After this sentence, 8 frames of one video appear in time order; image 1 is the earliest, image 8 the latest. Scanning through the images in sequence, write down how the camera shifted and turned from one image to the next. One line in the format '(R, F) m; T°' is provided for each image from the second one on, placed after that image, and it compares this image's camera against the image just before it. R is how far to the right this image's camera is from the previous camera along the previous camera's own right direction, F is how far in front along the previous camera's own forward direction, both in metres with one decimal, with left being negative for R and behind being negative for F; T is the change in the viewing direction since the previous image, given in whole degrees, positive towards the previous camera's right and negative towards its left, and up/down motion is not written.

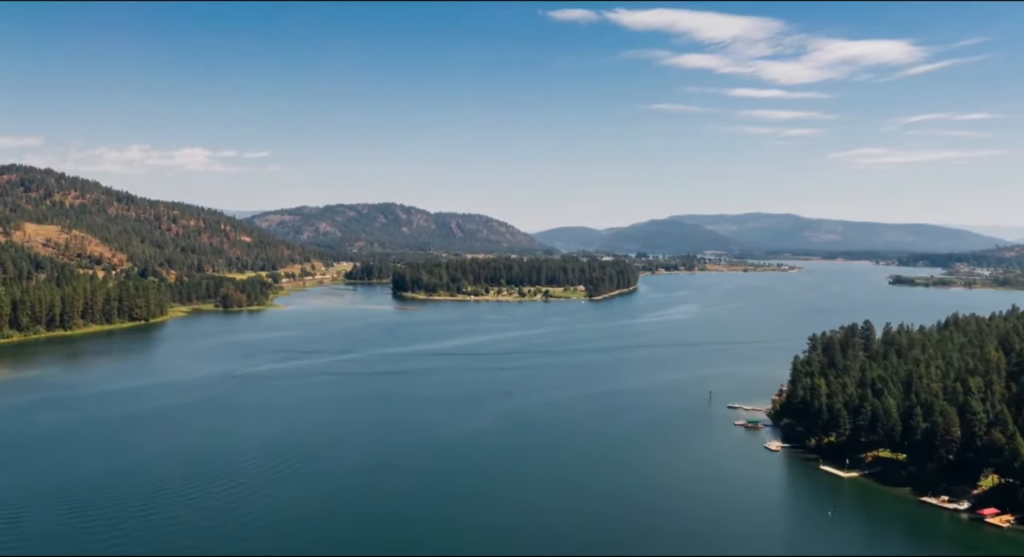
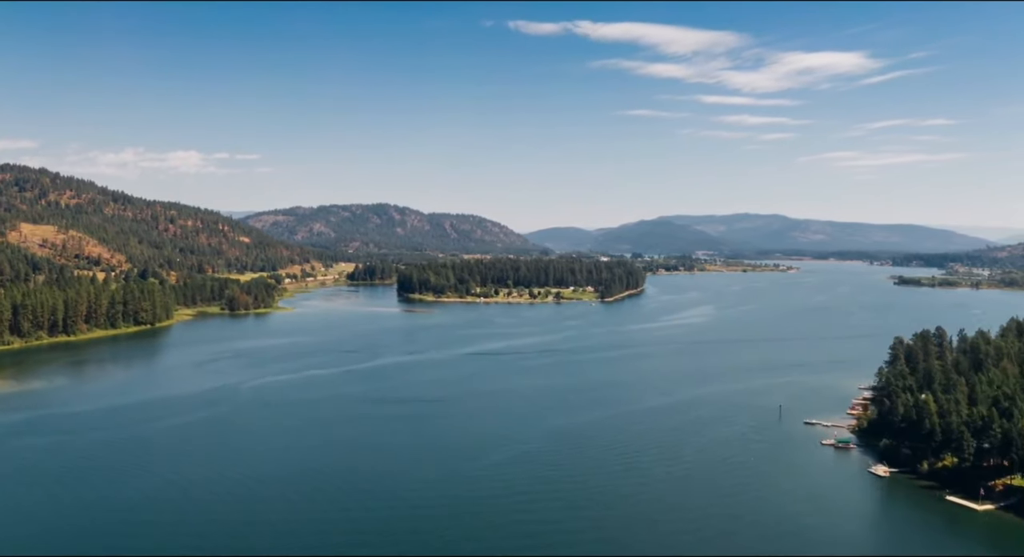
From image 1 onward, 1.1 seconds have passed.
(-1.9, +2.3) m; 0°
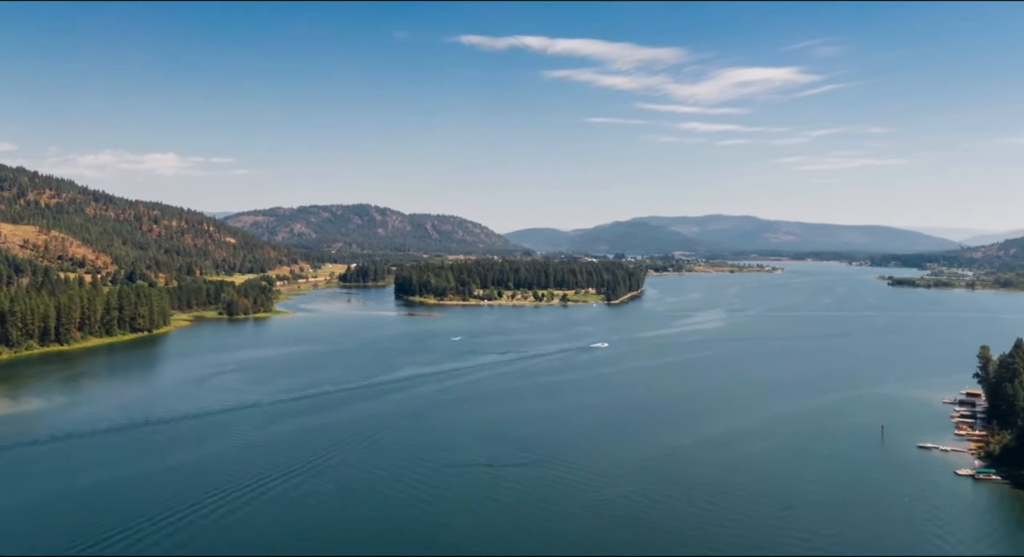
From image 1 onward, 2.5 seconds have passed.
(-2.5, +2.9) m; +1°
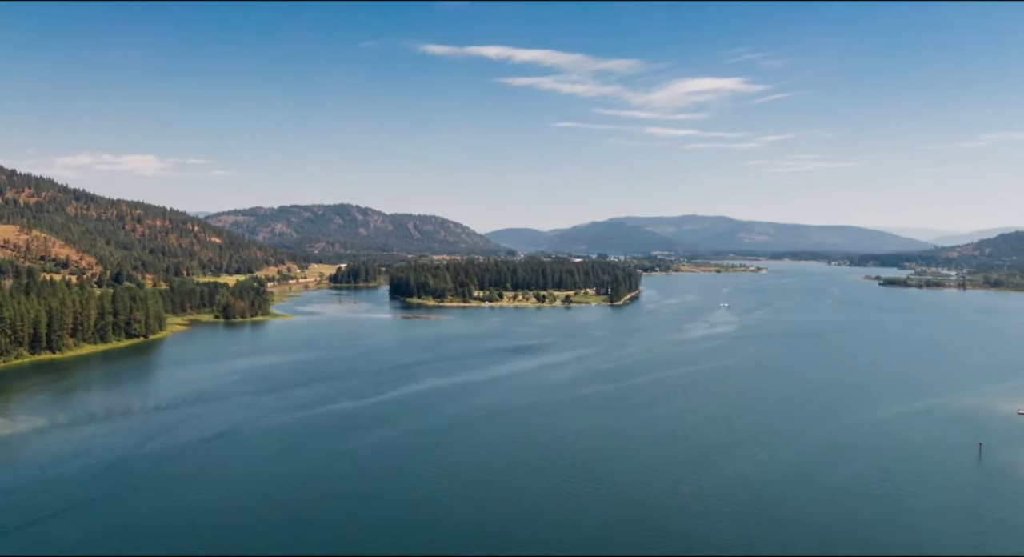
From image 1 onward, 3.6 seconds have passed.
(-2.0, +2.2) m; +1°
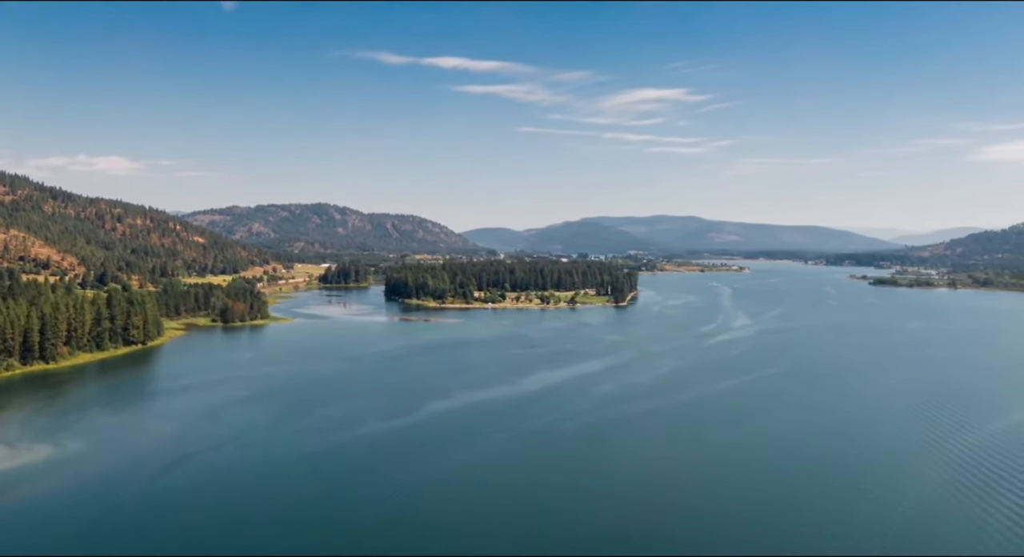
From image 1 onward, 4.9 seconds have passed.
(-2.5, +2.7) m; +1°
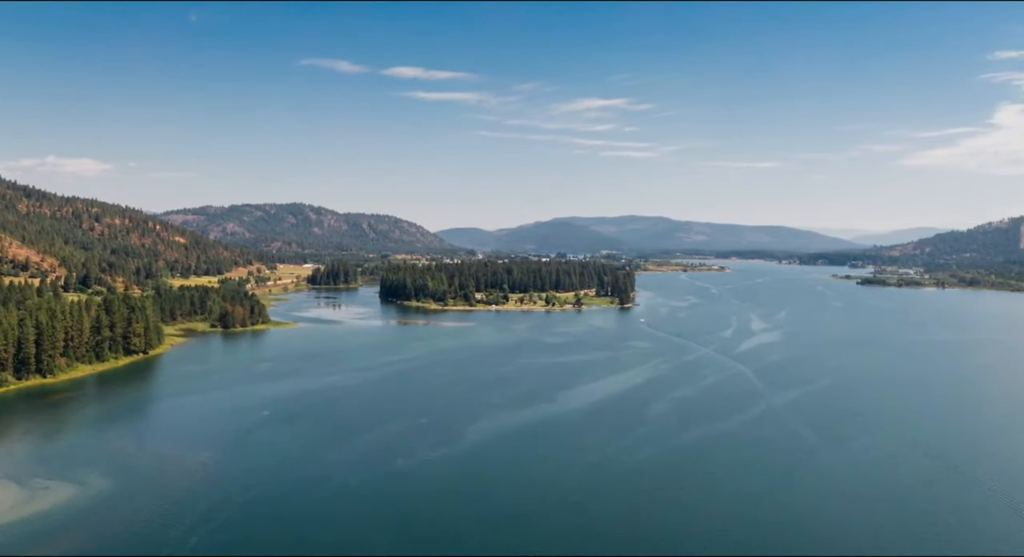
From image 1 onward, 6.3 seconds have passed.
(-2.7, +2.7) m; +2°
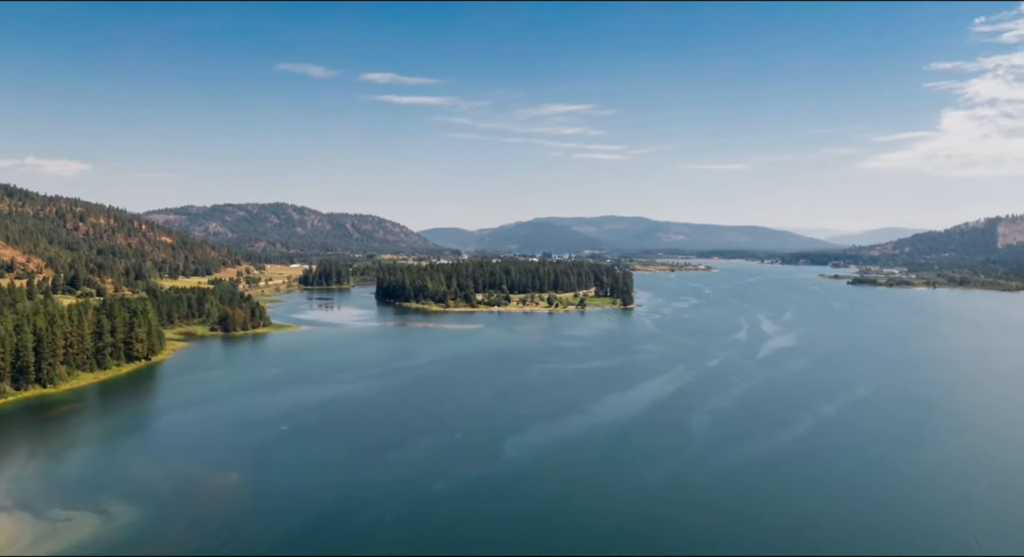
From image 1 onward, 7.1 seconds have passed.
(-1.8, +1.7) m; +1°
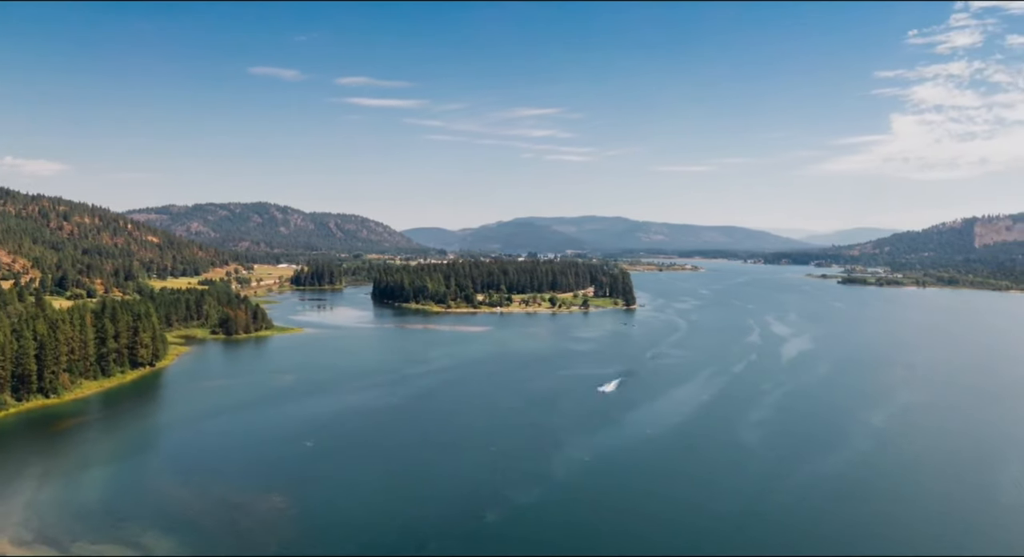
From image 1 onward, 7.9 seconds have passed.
(-1.7, +1.5) m; +1°
